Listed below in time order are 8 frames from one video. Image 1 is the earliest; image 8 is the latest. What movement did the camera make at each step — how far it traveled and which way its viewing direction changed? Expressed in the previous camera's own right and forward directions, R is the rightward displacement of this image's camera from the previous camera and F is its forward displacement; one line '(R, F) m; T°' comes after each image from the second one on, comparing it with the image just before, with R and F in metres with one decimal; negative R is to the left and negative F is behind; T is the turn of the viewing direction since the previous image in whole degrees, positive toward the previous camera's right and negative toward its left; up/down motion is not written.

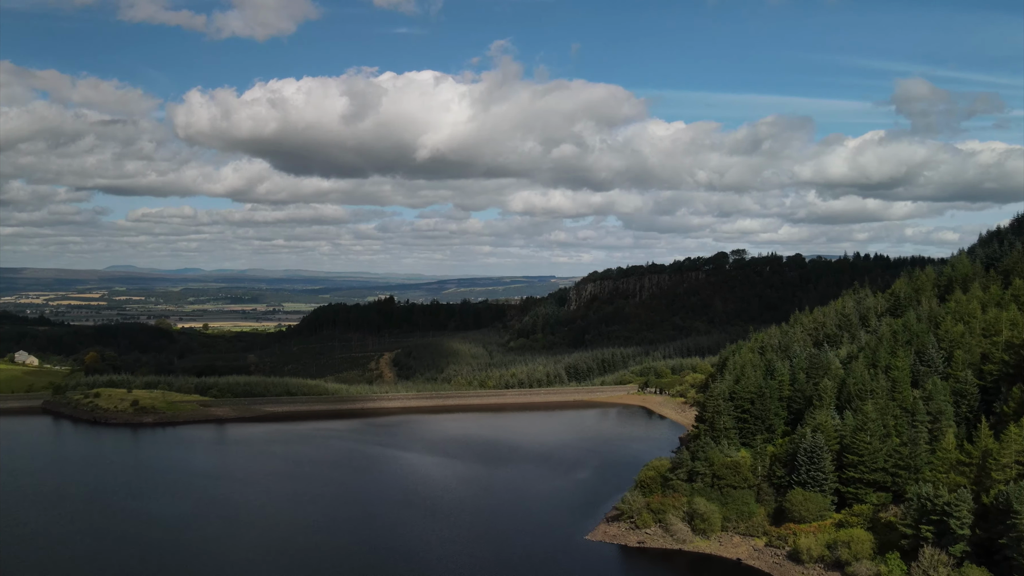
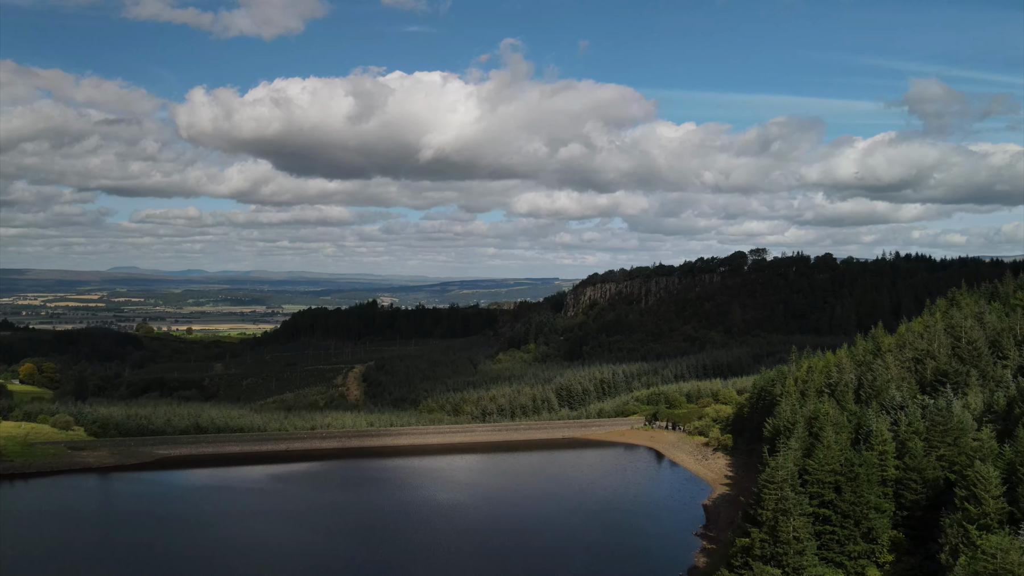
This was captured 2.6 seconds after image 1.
(+3.3, +19.2) m; 0°
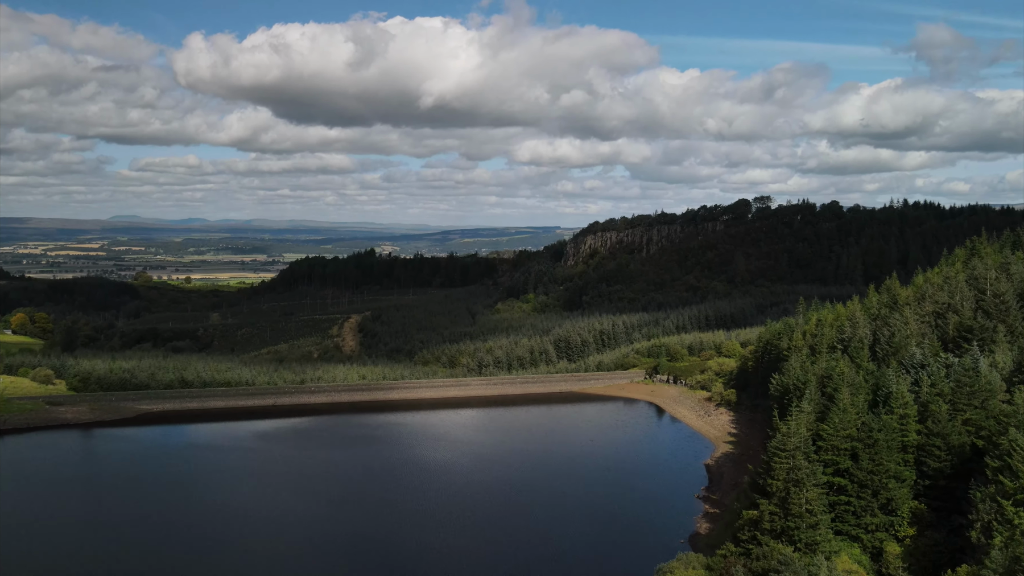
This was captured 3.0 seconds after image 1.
(+0.6, +3.1) m; 0°
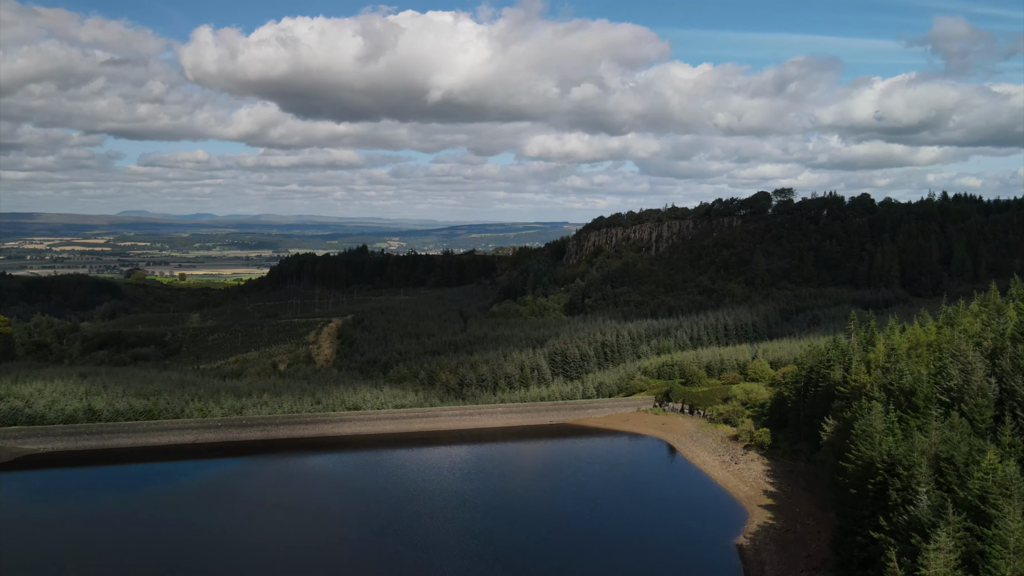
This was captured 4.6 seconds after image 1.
(+2.3, +12.3) m; -1°
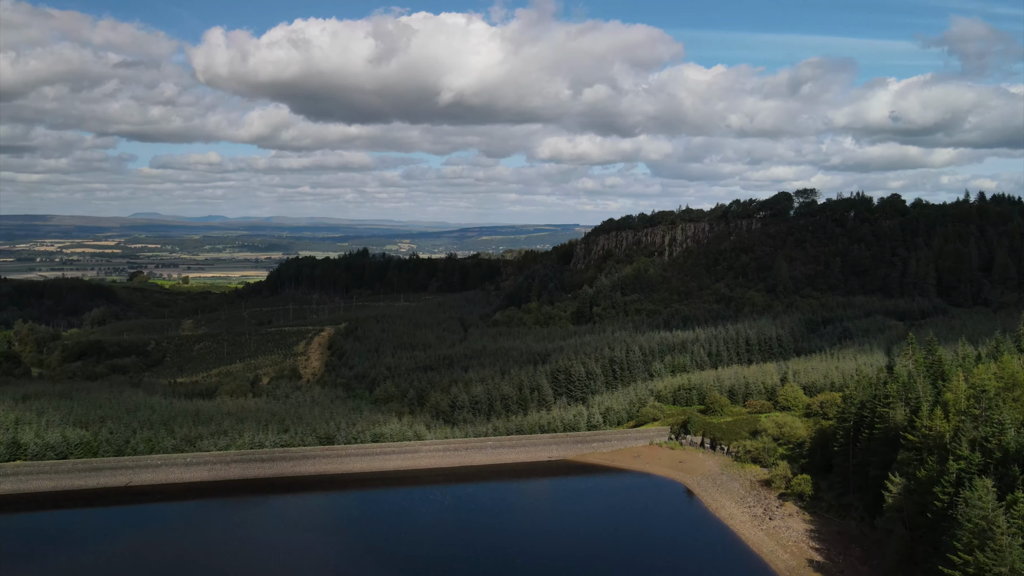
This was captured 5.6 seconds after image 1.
(+1.3, +7.7) m; -1°
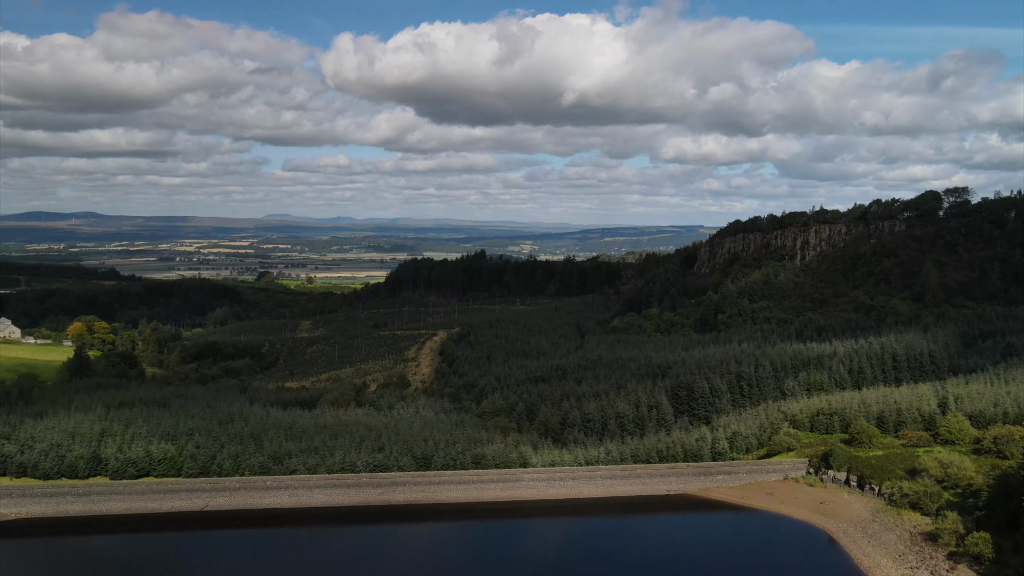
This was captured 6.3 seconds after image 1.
(+0.4, +5.3) m; -10°
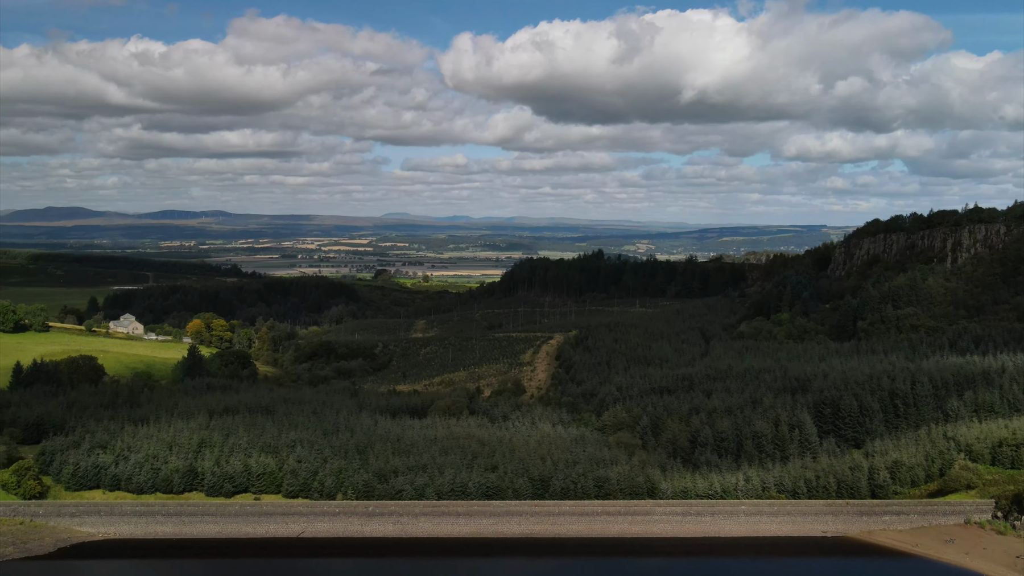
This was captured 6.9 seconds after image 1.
(-1.0, +5.2) m; -10°
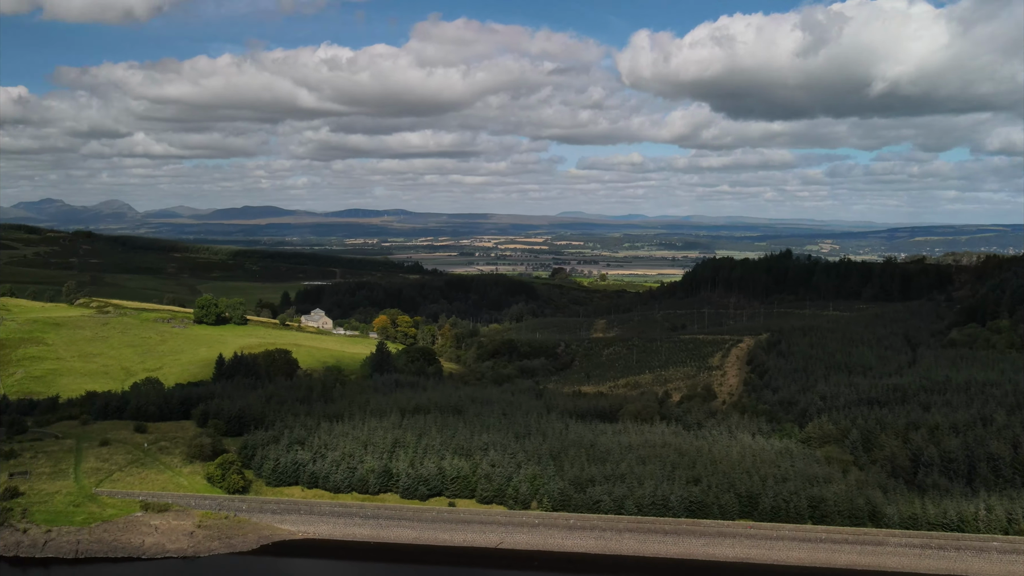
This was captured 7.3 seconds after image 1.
(-1.8, +3.2) m; -14°
